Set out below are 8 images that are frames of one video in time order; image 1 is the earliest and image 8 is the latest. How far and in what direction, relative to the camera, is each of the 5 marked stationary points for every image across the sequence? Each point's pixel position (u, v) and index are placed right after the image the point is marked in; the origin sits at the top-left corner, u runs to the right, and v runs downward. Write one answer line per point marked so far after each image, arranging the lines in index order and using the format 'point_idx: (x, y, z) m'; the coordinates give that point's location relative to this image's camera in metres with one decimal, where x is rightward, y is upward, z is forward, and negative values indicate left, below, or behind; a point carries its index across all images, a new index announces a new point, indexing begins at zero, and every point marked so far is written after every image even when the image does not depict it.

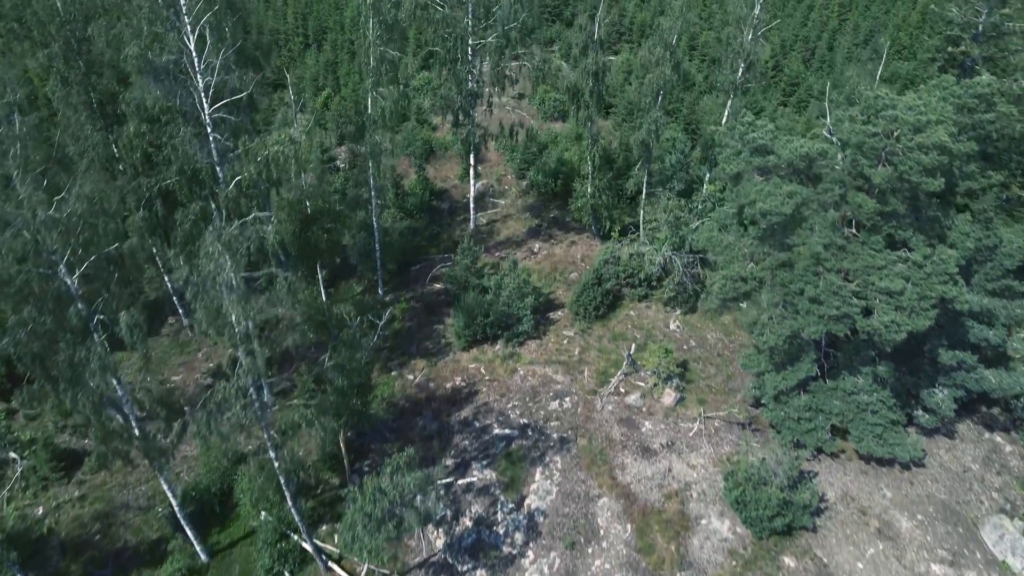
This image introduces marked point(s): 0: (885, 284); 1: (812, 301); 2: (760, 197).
0: (+10.2, +0.2, +16.8) m
1: (+8.8, -0.4, +17.9) m
2: (+7.3, +2.5, +18.0) m
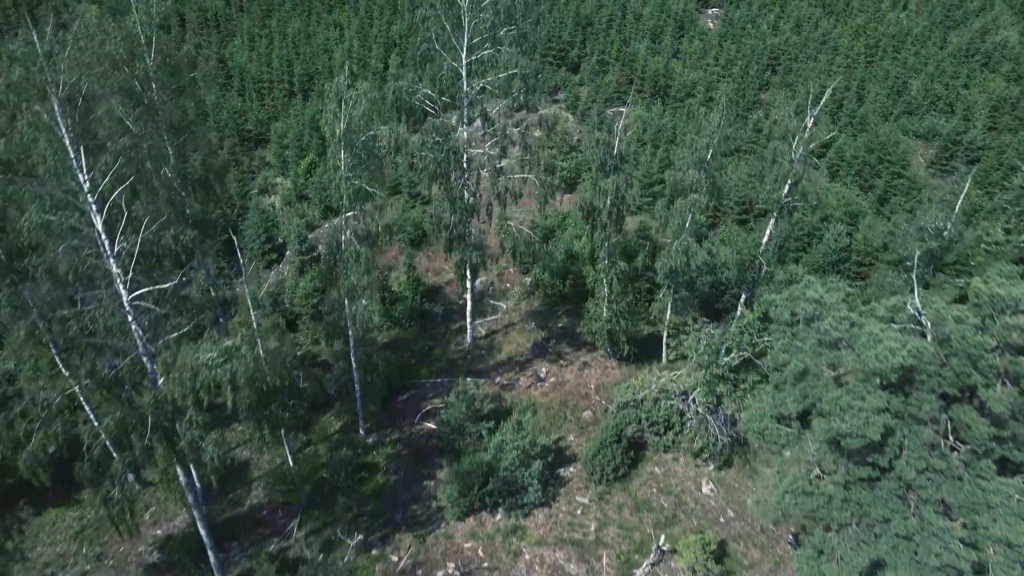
0: (+10.3, -5.1, +12.9) m
1: (+8.9, -5.6, +14.0) m
2: (+7.4, -2.8, +14.1) m
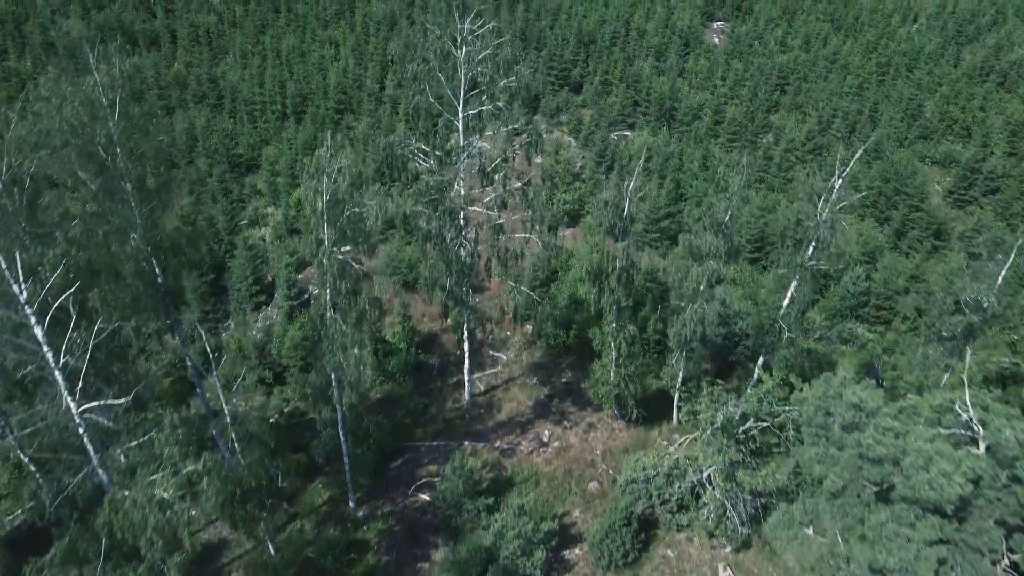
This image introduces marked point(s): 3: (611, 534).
0: (+10.3, -7.3, +11.3) m
1: (+8.9, -7.8, +12.4) m
2: (+7.4, -4.9, +12.4) m
3: (+3.1, -7.8, +19.4) m
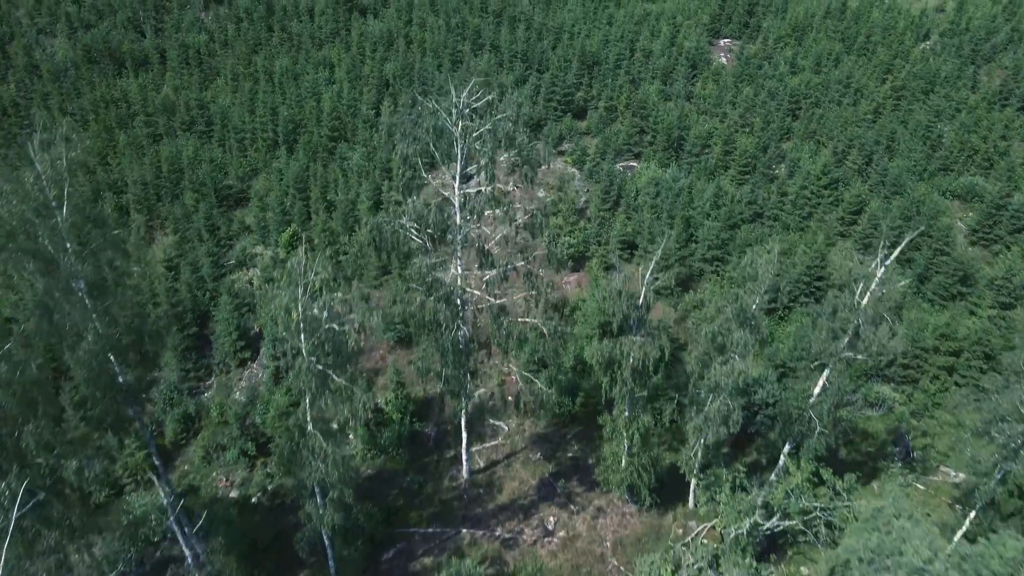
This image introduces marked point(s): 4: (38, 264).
0: (+10.4, -9.9, +9.3) m
1: (+9.0, -10.4, +10.5) m
2: (+7.5, -7.5, +10.5) m
3: (+3.2, -10.3, +17.5) m
4: (-10.6, +0.5, +13.6) m
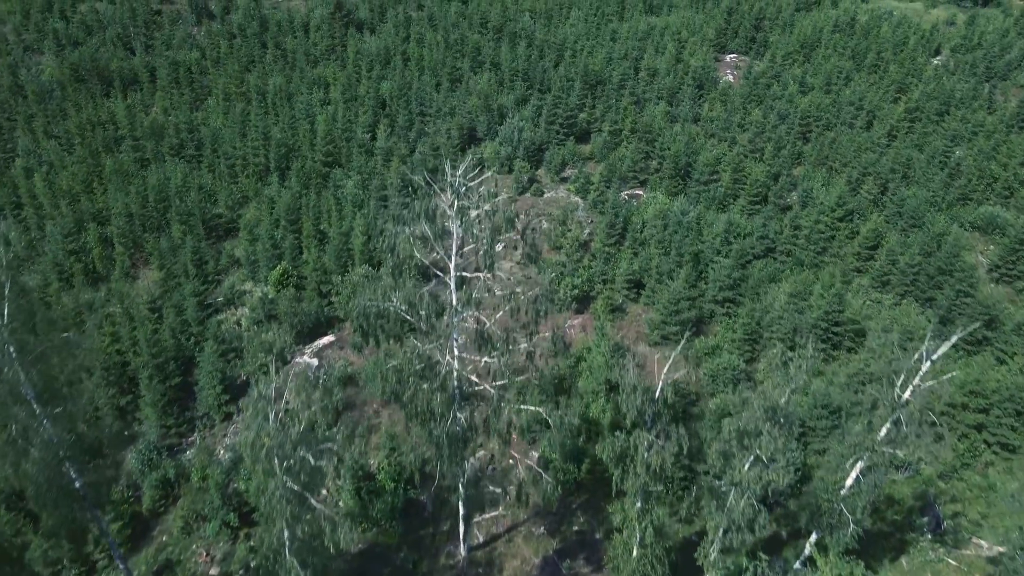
0: (+10.4, -12.1, +7.7) m
1: (+9.0, -12.6, +8.8) m
2: (+7.5, -9.7, +8.9) m
3: (+3.3, -12.5, +15.9) m
4: (-10.6, -1.7, +11.9) m
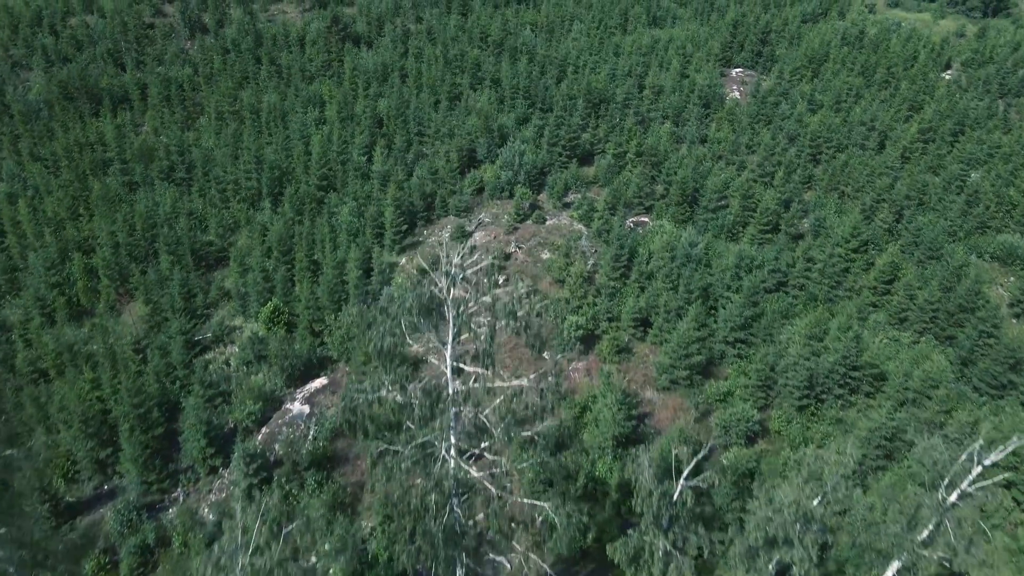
0: (+10.5, -14.0, +6.2) m
1: (+9.1, -14.5, +7.3) m
2: (+7.6, -11.7, +7.4) m
3: (+3.3, -14.5, +14.4) m
4: (-10.5, -3.7, +10.5) m
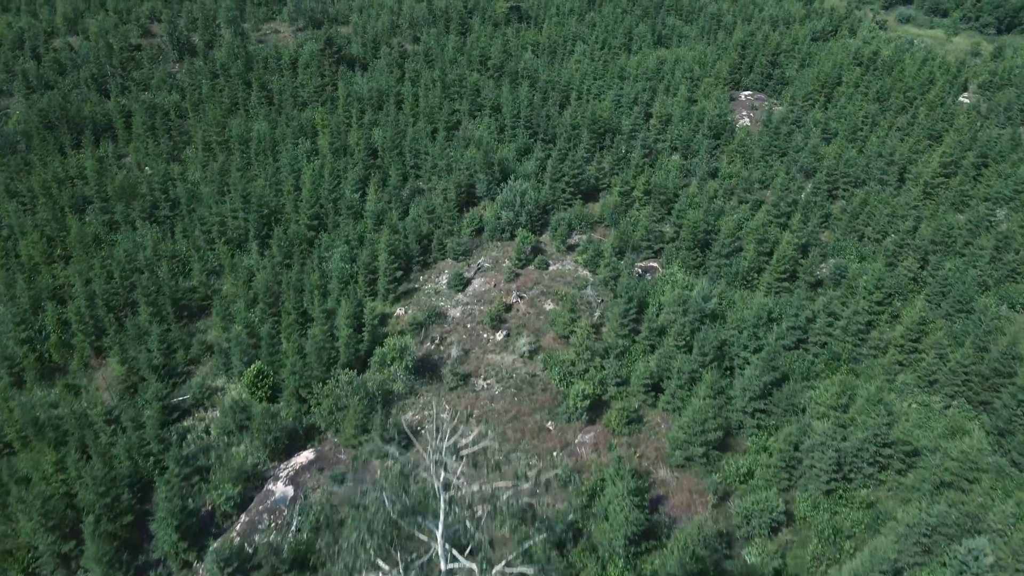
0: (+10.6, -17.0, +4.0) m
1: (+9.1, -17.5, +5.1) m
2: (+7.7, -14.6, +5.2) m
3: (+3.4, -17.4, +12.2) m
4: (-10.4, -6.6, +8.2) m
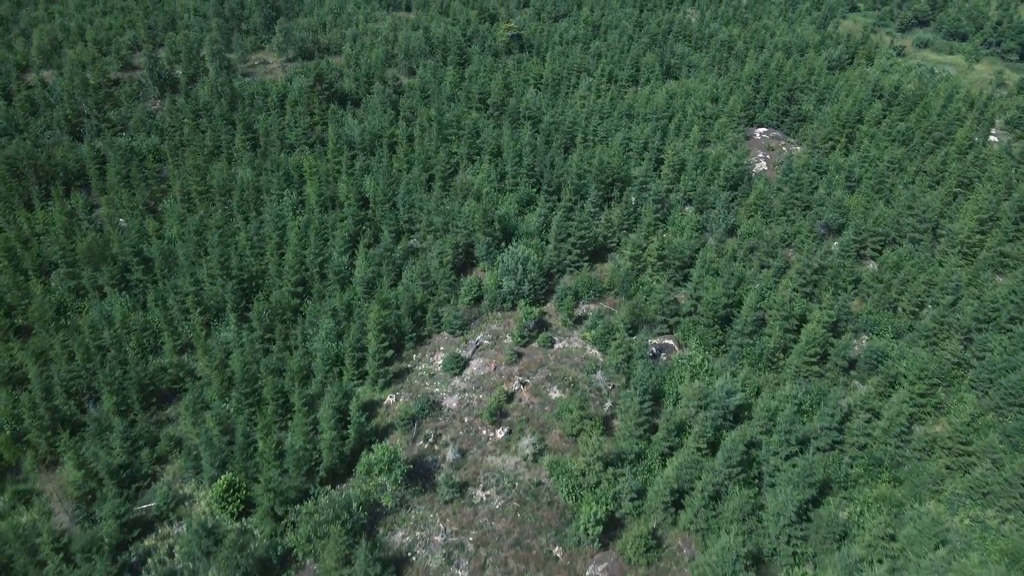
0: (+10.7, -21.3, +0.6) m
1: (+9.2, -21.8, +1.8) m
2: (+7.8, -18.9, +1.8) m
3: (+3.5, -21.8, +8.8) m
4: (-10.3, -10.9, +4.9) m
